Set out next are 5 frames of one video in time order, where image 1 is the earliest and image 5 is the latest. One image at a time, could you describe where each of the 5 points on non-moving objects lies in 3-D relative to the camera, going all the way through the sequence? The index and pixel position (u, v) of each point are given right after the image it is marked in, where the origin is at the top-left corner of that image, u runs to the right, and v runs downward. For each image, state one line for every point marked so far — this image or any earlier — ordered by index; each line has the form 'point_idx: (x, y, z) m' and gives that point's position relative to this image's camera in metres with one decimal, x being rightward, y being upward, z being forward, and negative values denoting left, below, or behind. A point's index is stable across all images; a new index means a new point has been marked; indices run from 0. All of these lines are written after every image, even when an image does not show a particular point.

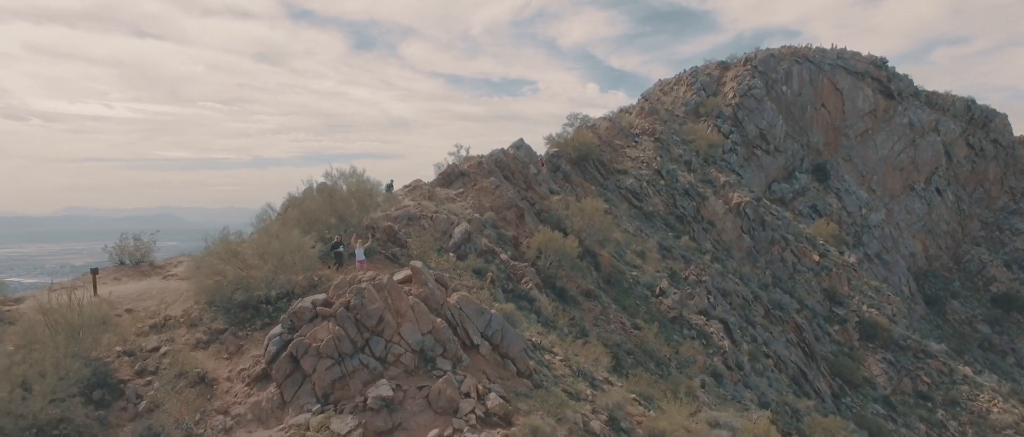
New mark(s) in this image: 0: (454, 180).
0: (-1.3, +0.7, +12.7) m
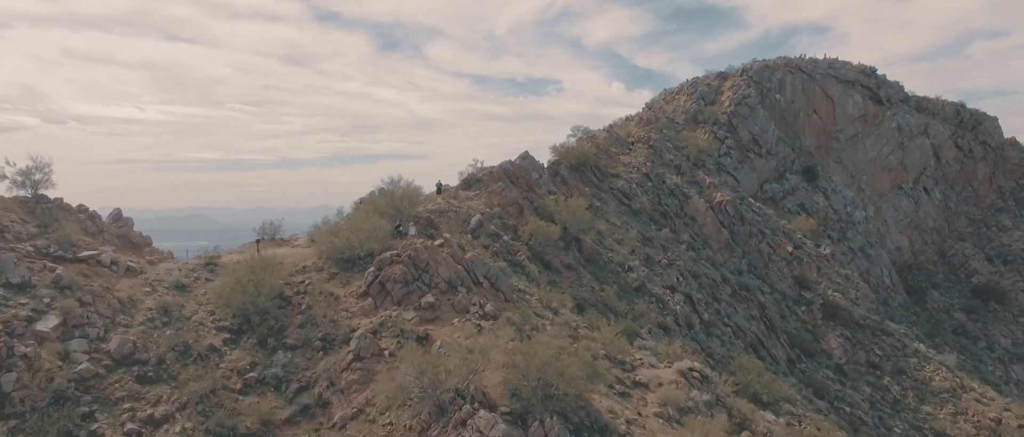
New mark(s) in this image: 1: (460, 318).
0: (-1.2, +0.8, +16.7) m
1: (-0.9, -1.8, +10.3) m
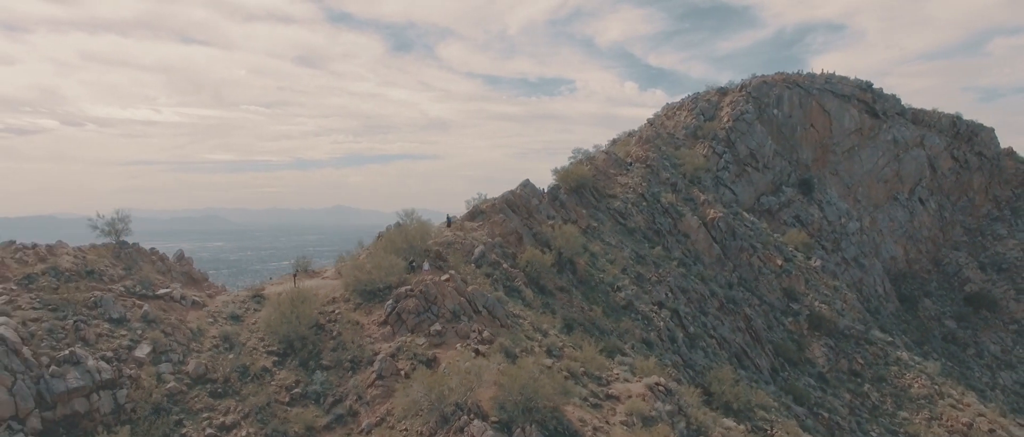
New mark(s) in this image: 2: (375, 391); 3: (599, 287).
0: (-1.1, +0.1, +18.6) m
1: (-1.0, -2.6, +12.2) m
2: (-2.5, -3.2, +11.2) m
3: (+2.5, -2.0, +17.7) m
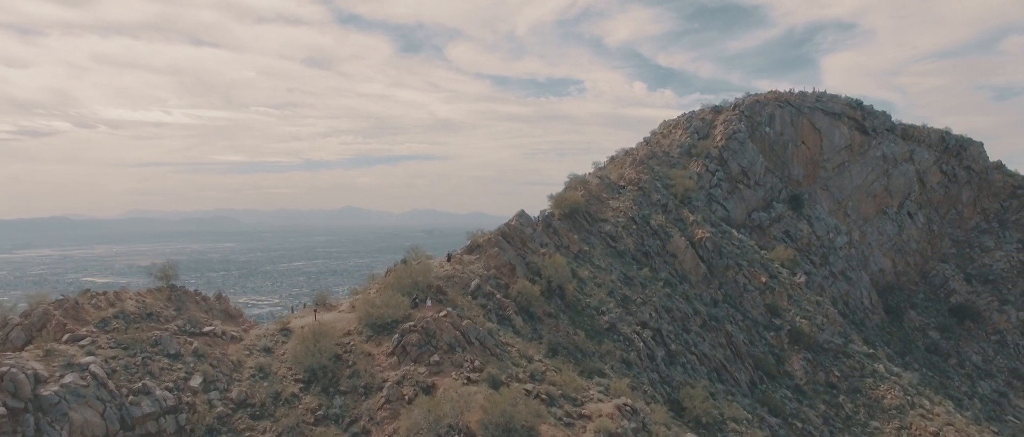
0: (-1.3, -0.9, +20.6) m
1: (-1.2, -3.5, +14.2) m
2: (-2.8, -4.2, +13.2) m
3: (+2.3, -2.9, +19.6) m
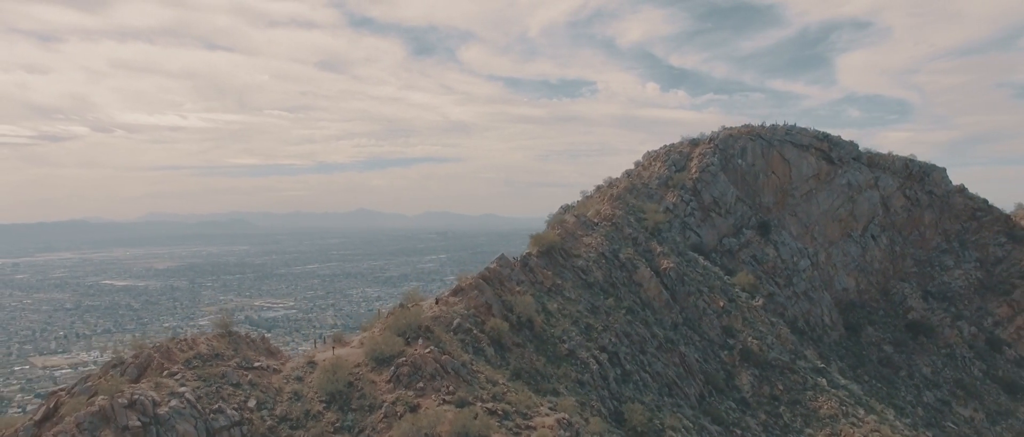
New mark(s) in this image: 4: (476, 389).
0: (-2.1, -2.7, +25.2) m
1: (-2.2, -5.3, +18.8) m
2: (-3.7, -6.0, +17.8) m
3: (+1.5, -4.7, +24.2) m
4: (-1.0, -5.3, +19.4) m
